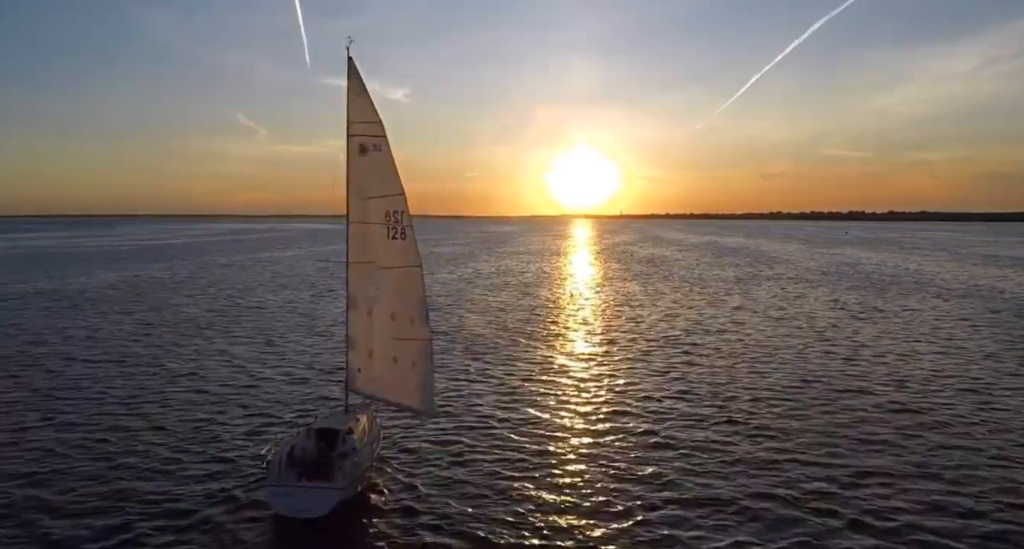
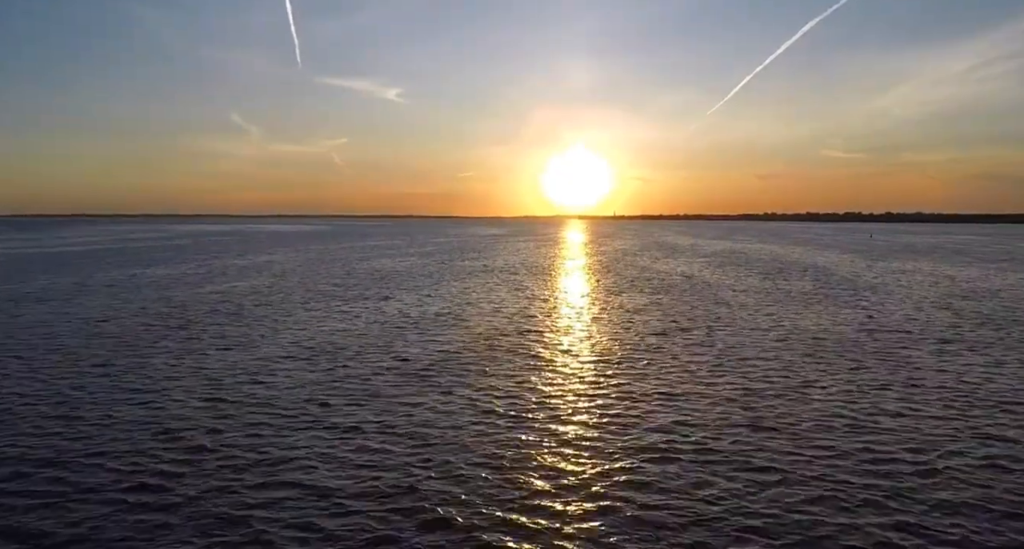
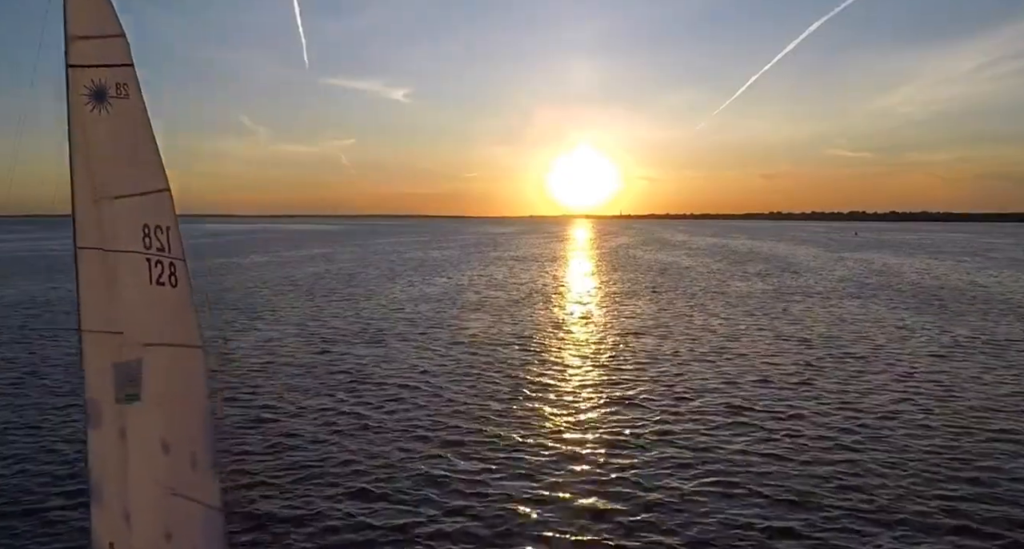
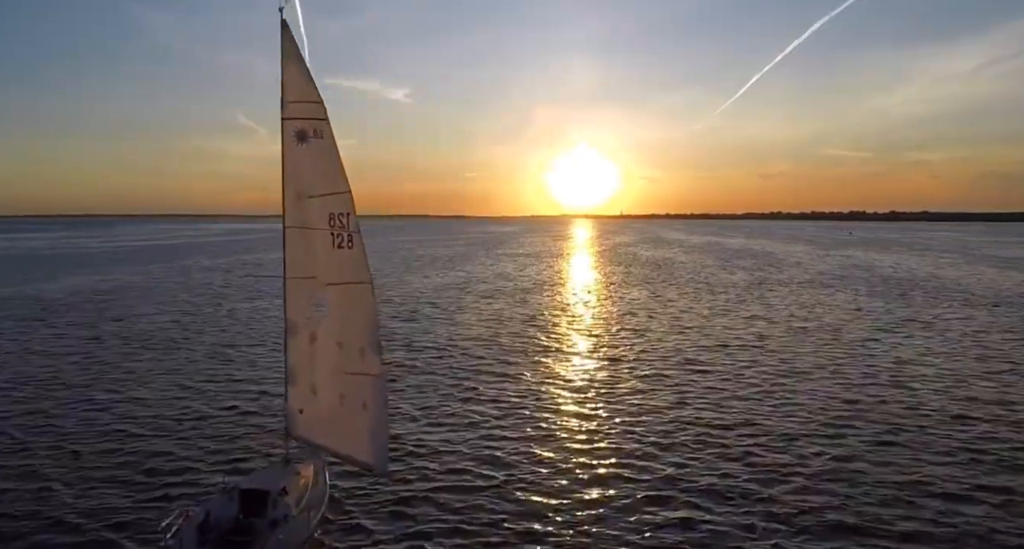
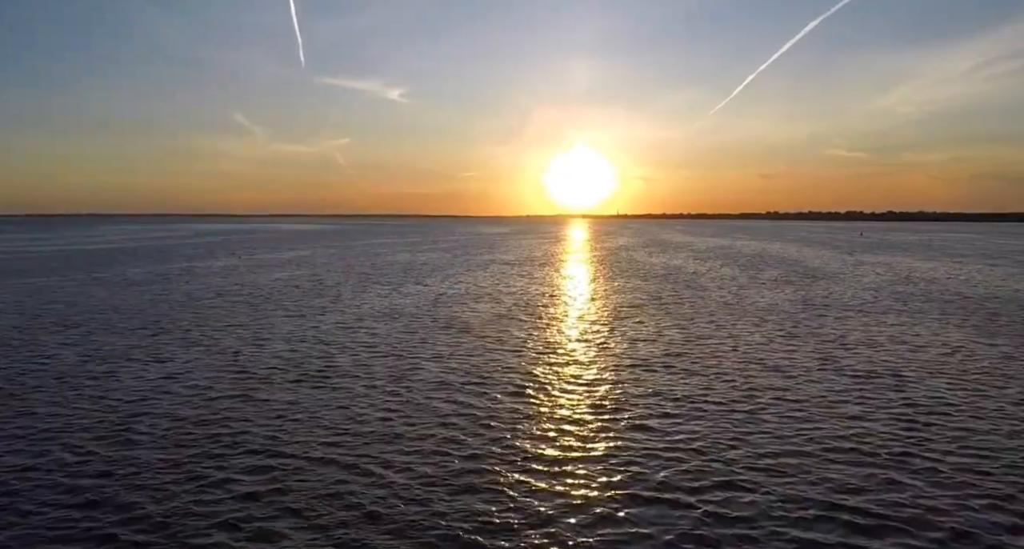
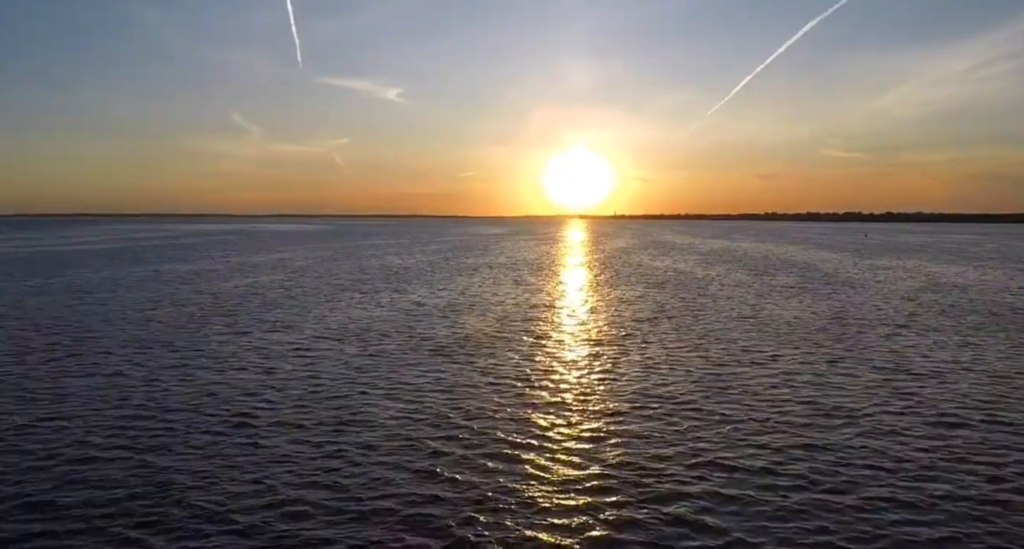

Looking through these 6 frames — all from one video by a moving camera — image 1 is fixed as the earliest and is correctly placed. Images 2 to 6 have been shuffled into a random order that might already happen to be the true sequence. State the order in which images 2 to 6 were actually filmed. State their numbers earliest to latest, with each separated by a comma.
4, 3, 5, 6, 2
